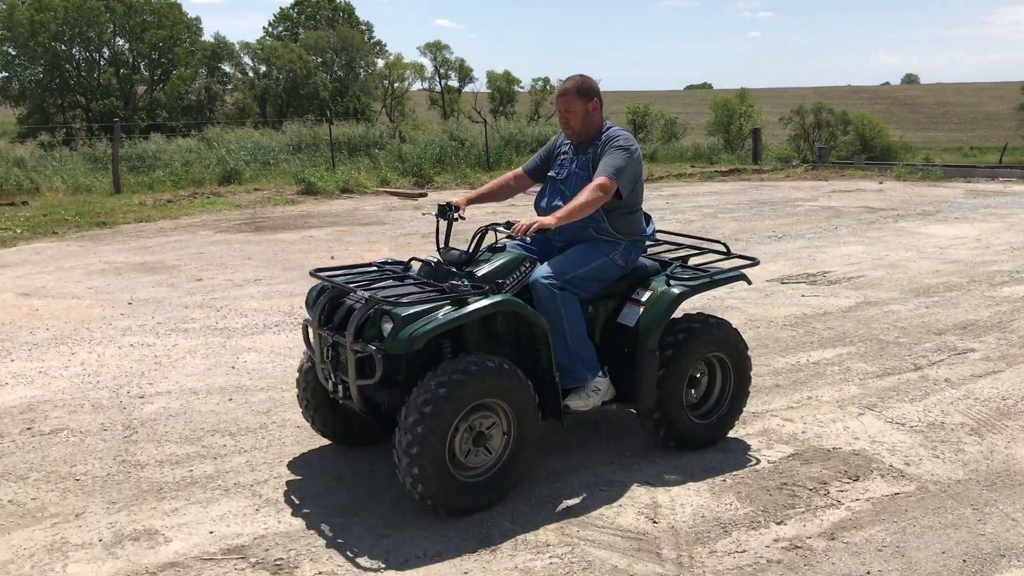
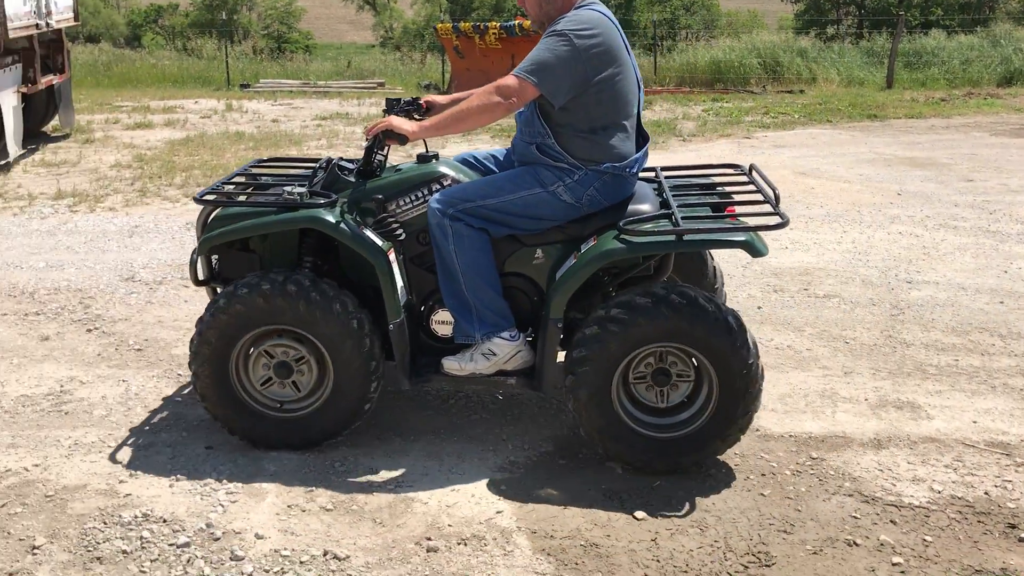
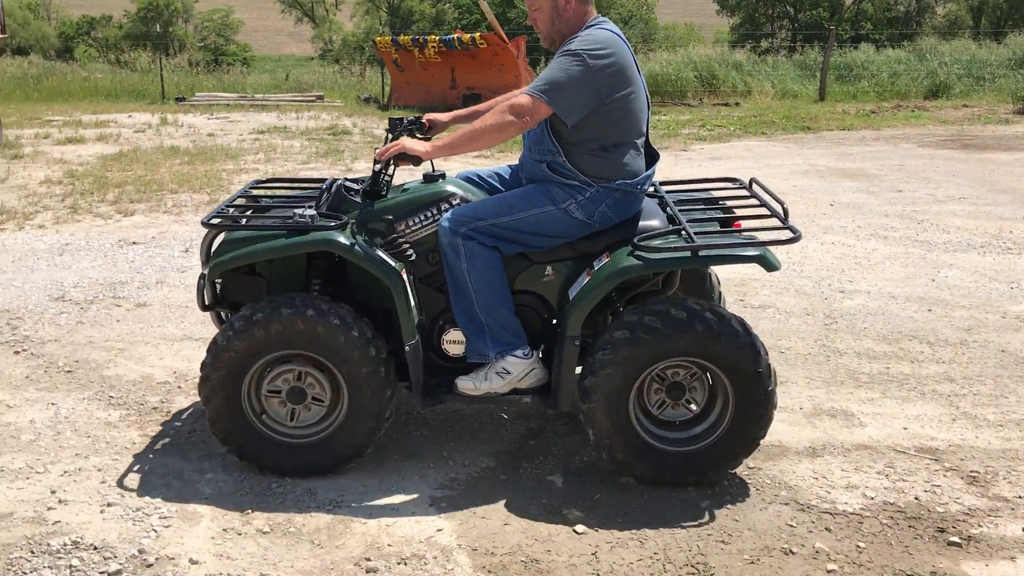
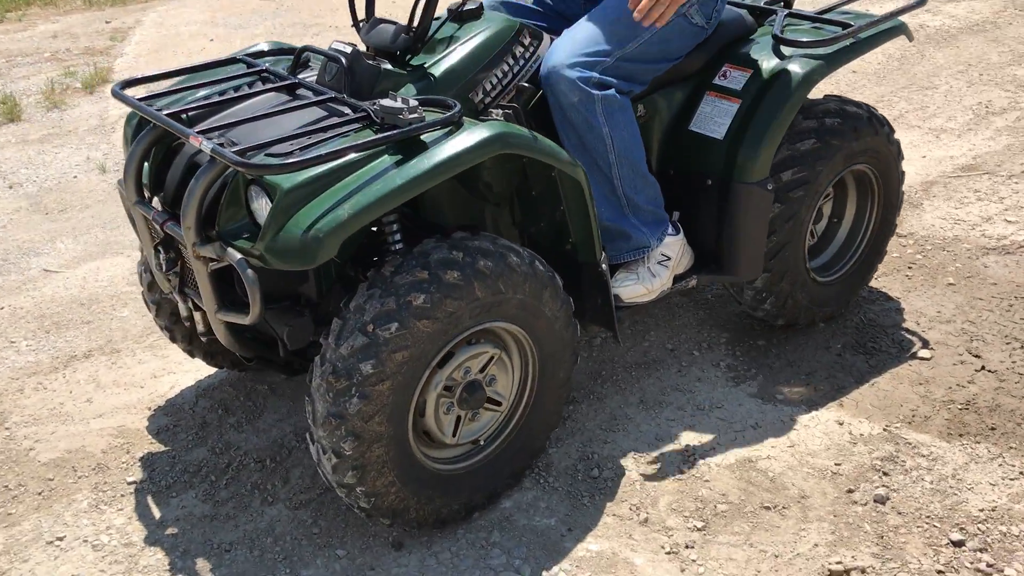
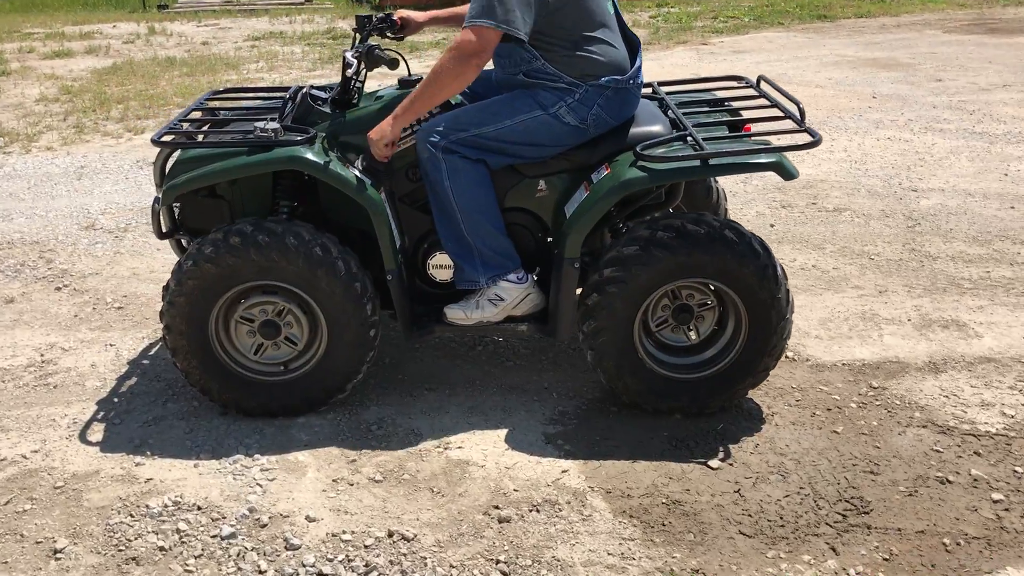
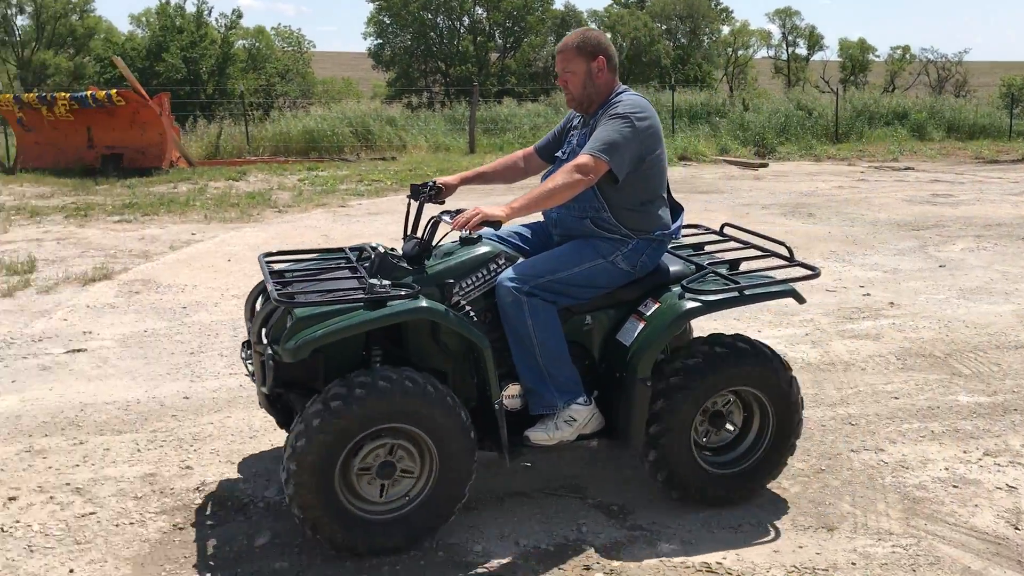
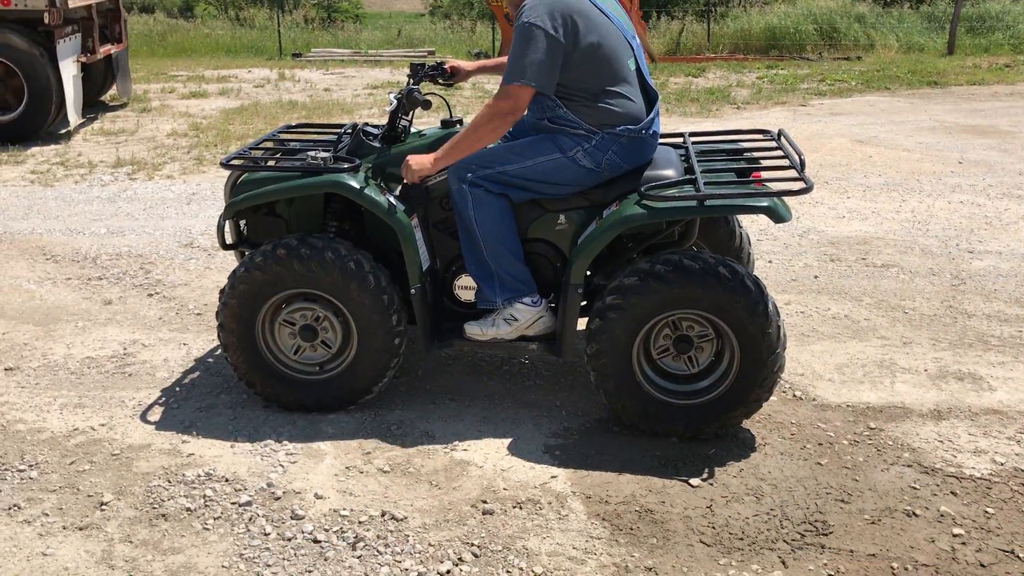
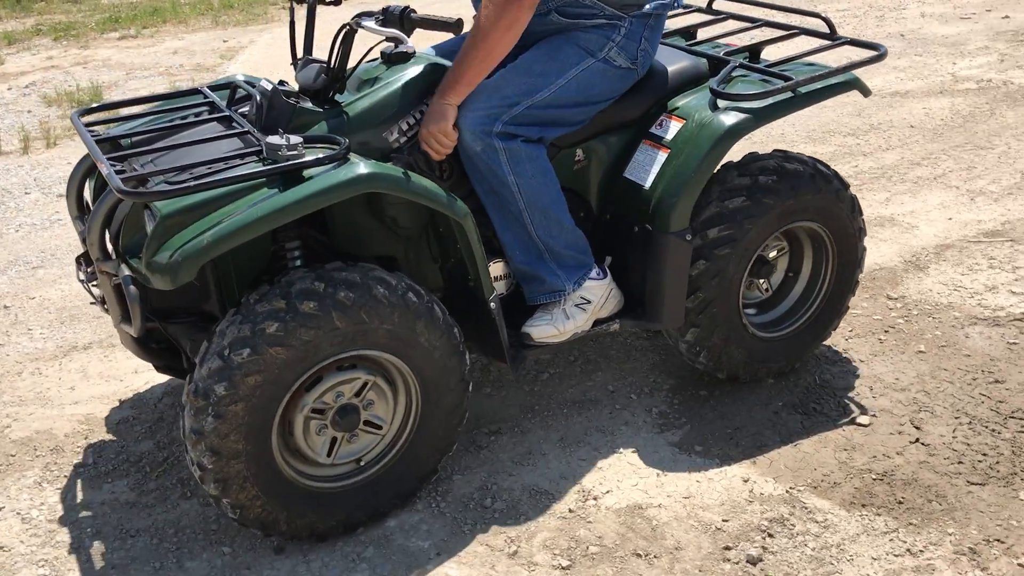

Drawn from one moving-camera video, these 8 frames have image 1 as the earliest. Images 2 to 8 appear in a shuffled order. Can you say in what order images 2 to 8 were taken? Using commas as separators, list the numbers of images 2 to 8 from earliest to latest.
6, 3, 2, 7, 5, 8, 4
